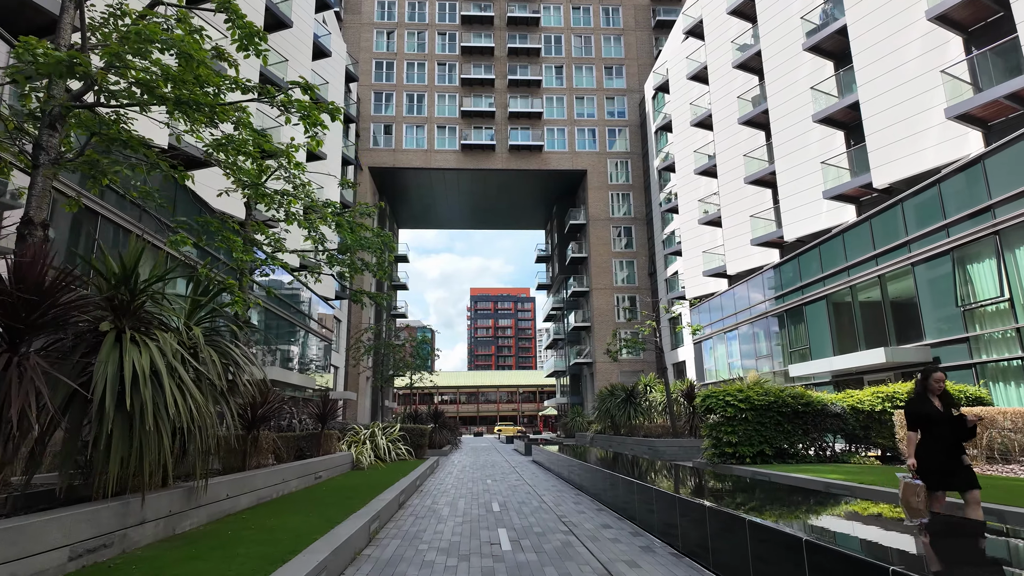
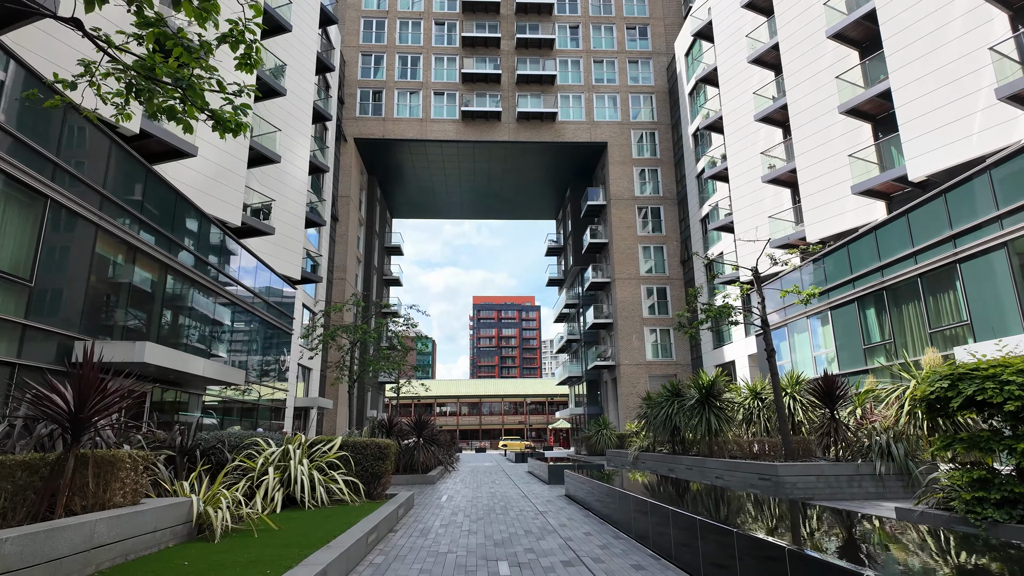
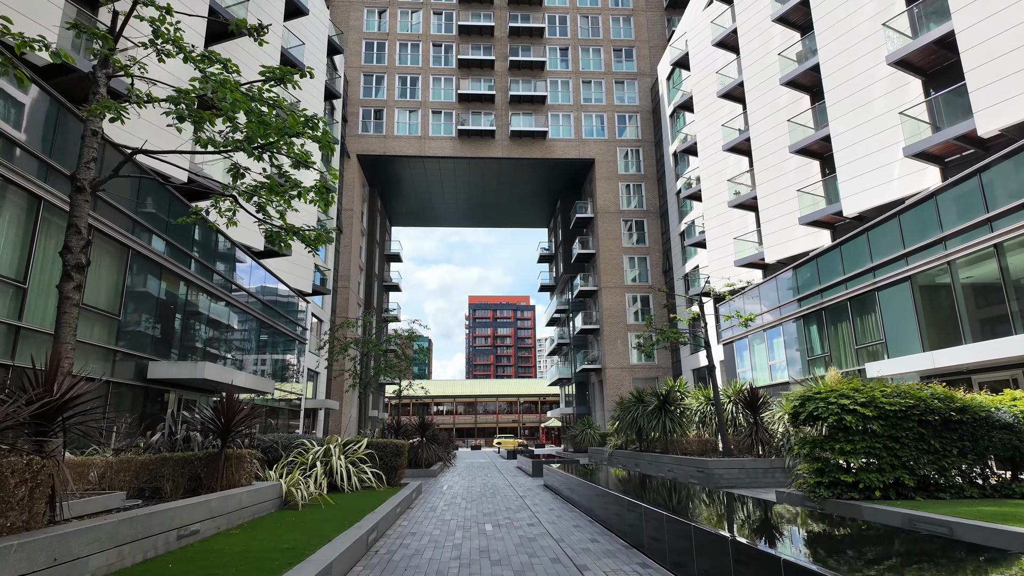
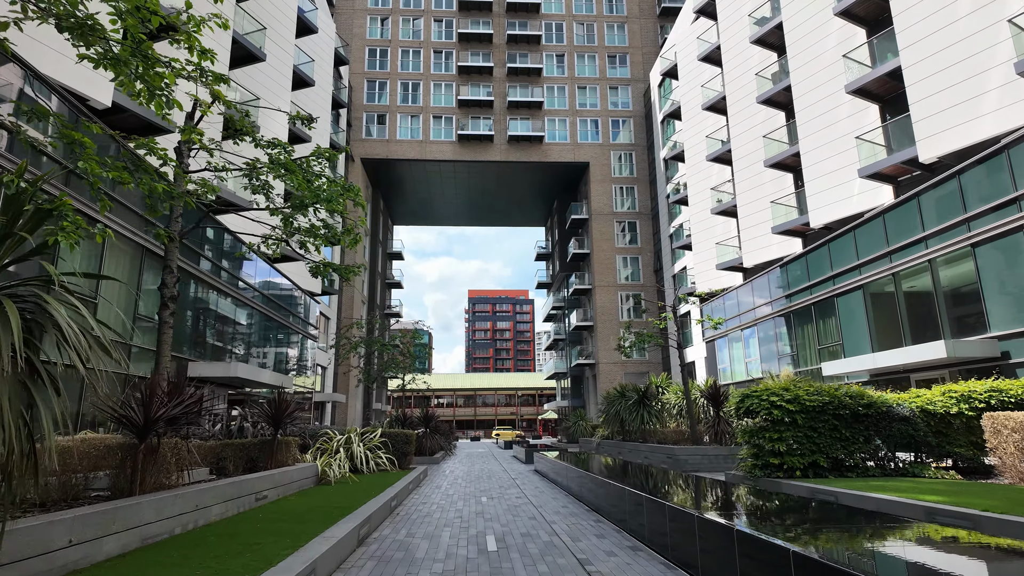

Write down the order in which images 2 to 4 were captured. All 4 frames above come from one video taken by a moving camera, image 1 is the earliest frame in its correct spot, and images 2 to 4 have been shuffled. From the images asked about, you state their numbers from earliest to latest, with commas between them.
4, 3, 2
